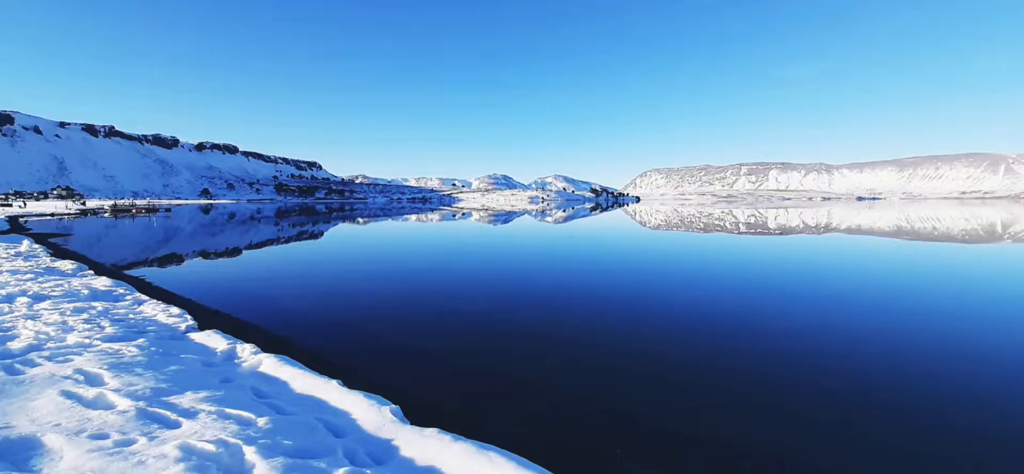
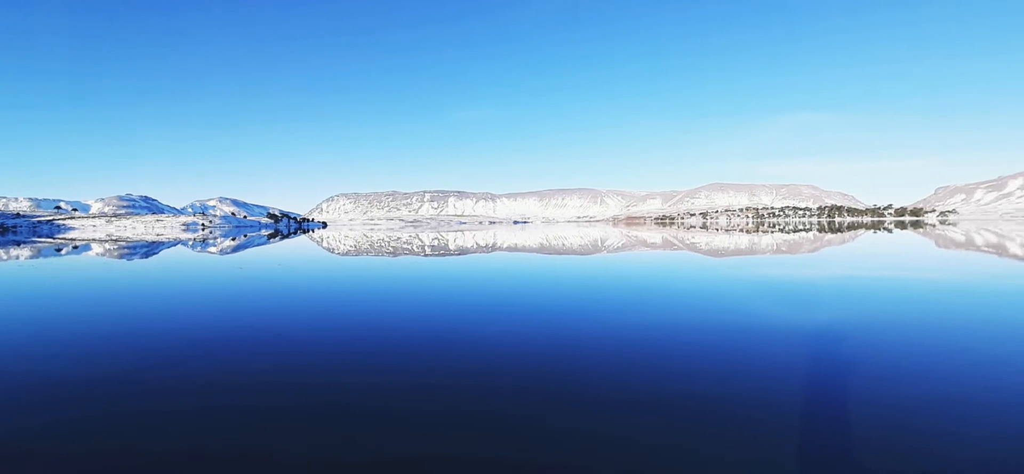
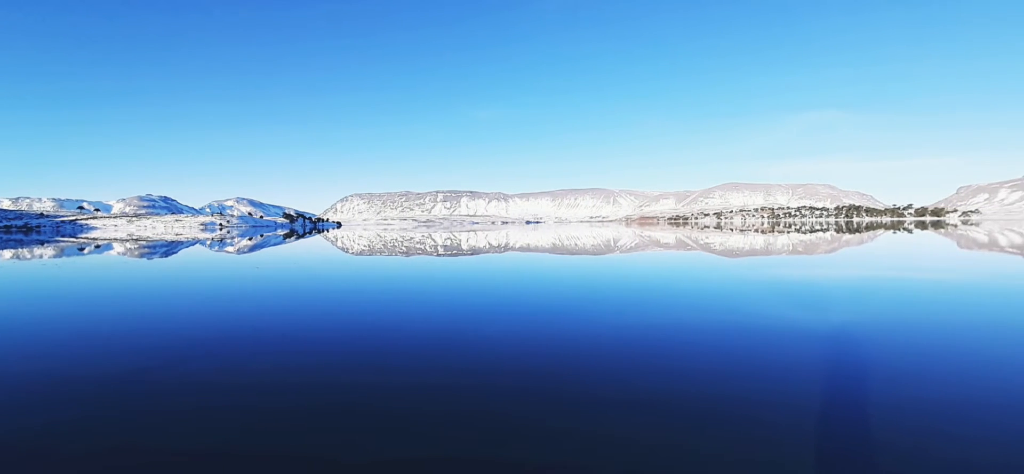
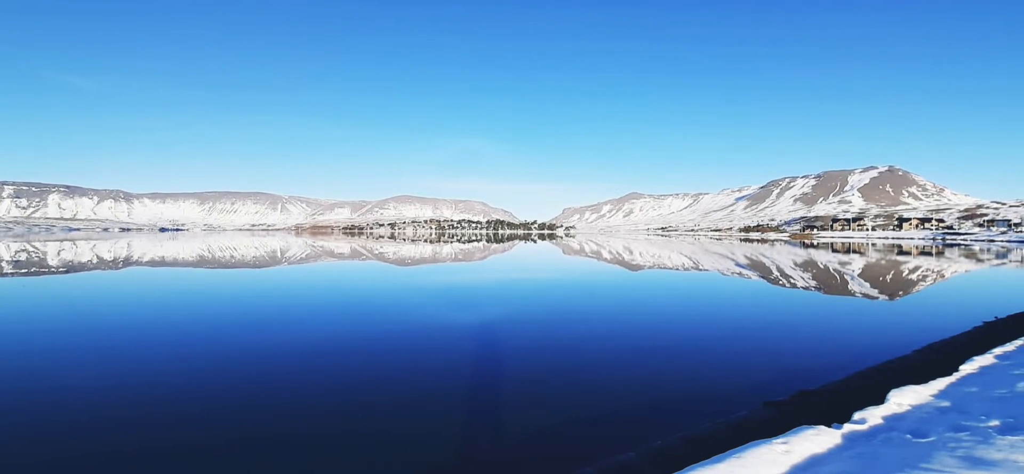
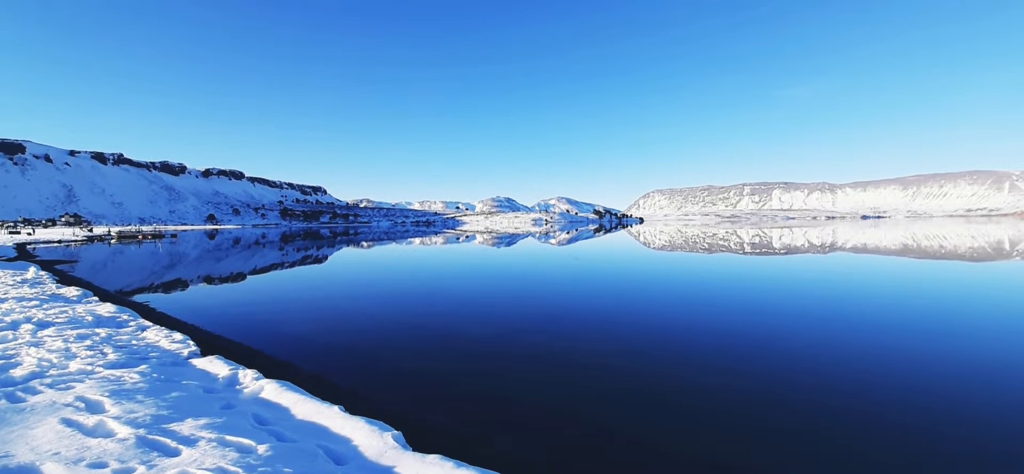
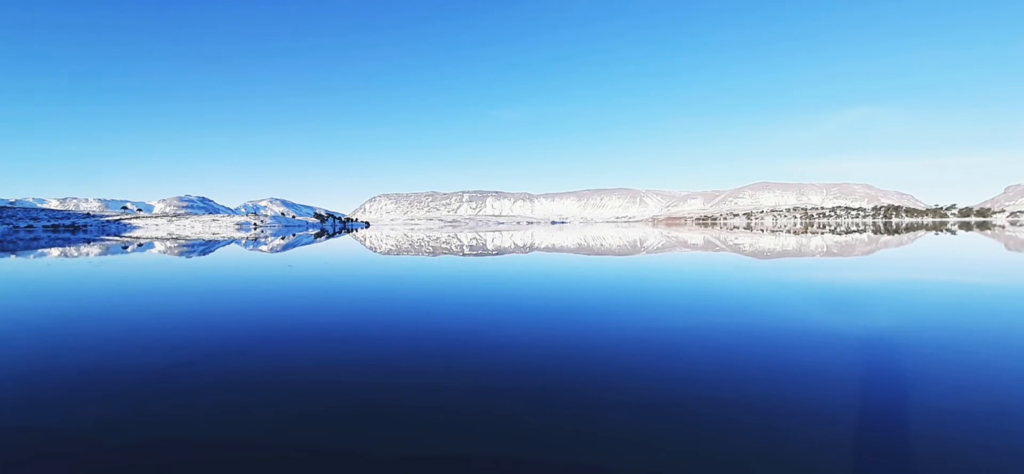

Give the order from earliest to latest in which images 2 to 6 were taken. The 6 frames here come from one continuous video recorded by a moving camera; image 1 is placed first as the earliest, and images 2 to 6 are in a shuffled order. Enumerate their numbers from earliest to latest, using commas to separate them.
5, 6, 3, 2, 4
